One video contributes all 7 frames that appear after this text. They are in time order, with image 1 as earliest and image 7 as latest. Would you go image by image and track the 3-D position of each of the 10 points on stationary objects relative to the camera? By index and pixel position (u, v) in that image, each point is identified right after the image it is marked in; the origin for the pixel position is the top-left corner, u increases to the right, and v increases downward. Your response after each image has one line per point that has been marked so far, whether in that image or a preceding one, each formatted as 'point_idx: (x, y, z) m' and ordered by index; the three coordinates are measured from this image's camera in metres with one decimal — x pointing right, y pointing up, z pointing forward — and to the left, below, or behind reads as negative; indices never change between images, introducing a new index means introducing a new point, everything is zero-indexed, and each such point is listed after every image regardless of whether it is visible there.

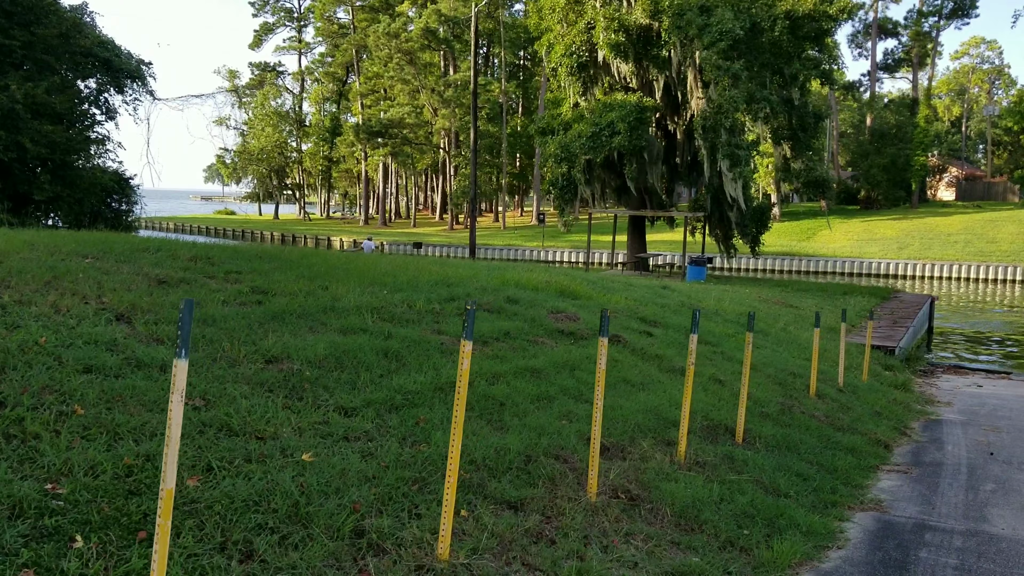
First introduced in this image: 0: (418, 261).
0: (-1.1, +0.3, +11.8) m
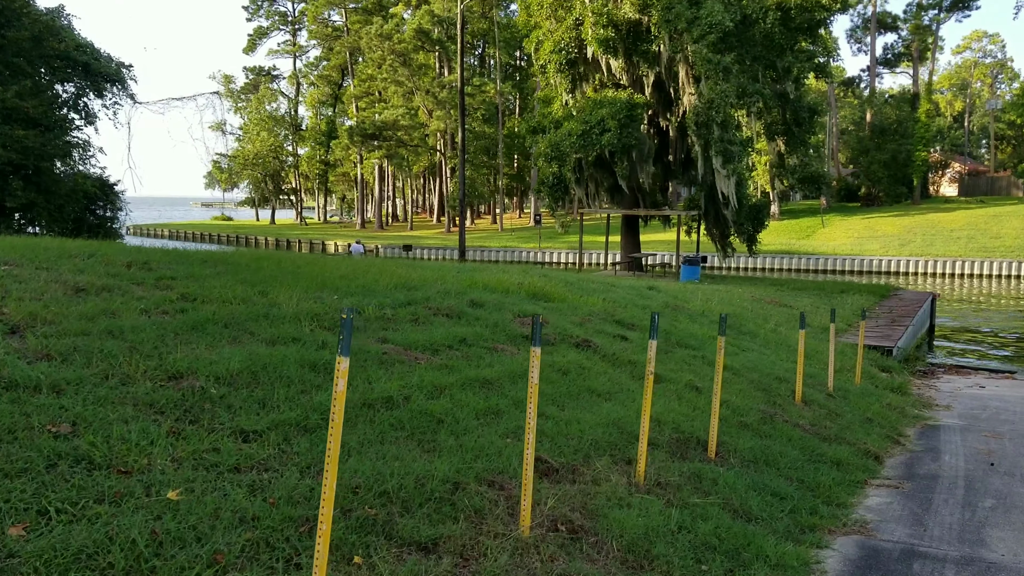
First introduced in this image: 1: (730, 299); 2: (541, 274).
0: (-1.5, +0.3, +11.1) m
1: (+3.7, -0.2, +16.3) m
2: (+0.4, +0.2, +12.7) m
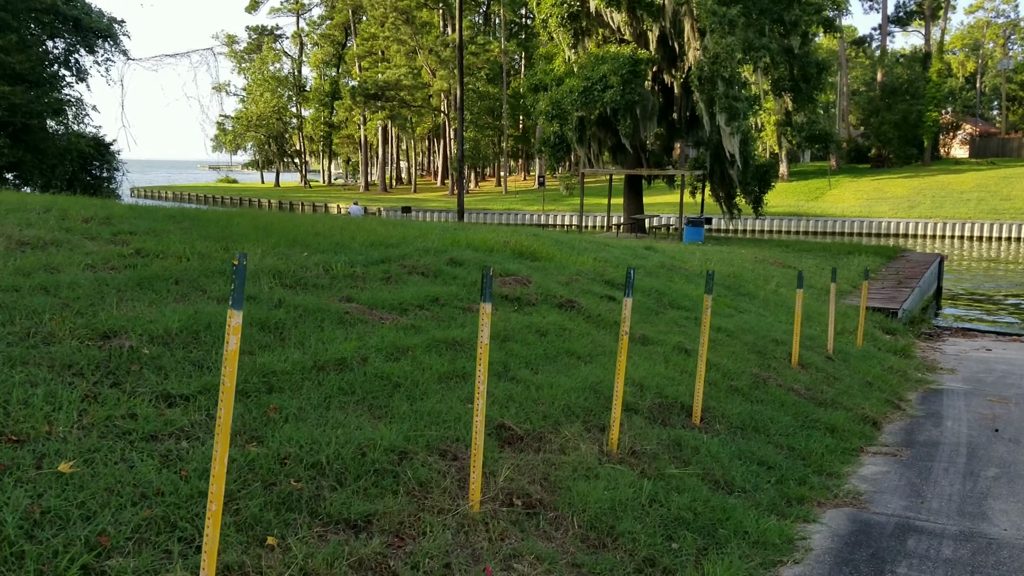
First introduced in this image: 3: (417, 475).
0: (-1.6, +0.7, +10.7) m
1: (+3.6, +0.5, +15.8) m
2: (+0.2, +0.7, +12.2) m
3: (-0.4, -0.8, +3.9) m
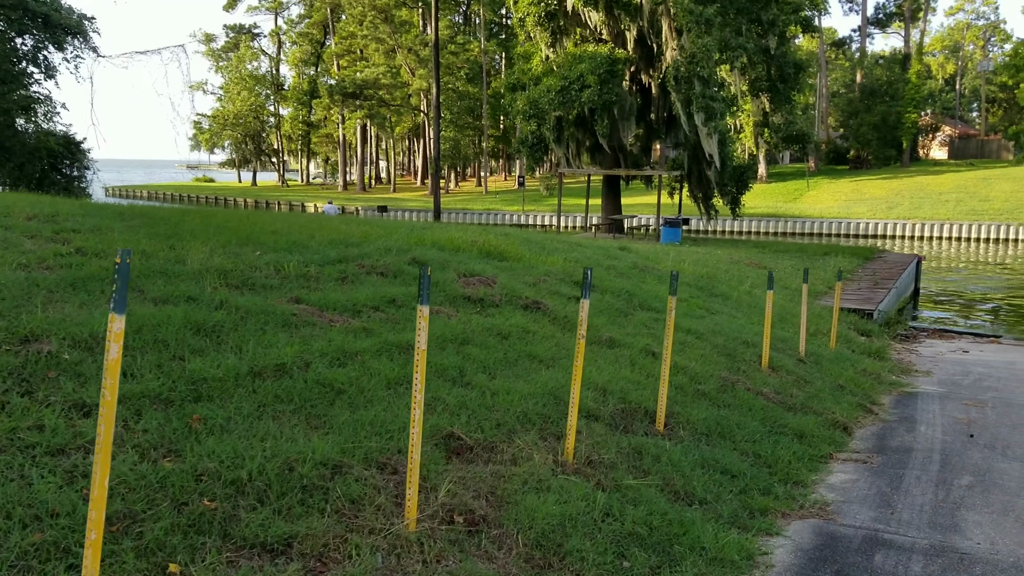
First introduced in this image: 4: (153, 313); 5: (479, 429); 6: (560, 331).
0: (-2.0, +0.7, +10.4) m
1: (+3.1, +0.5, +15.6) m
2: (-0.1, +0.7, +11.9) m
3: (-0.6, -0.8, +3.6) m
4: (-1.9, -0.1, +5.2) m
5: (-0.2, -0.7, +4.8) m
6: (+0.4, -0.3, +7.4) m
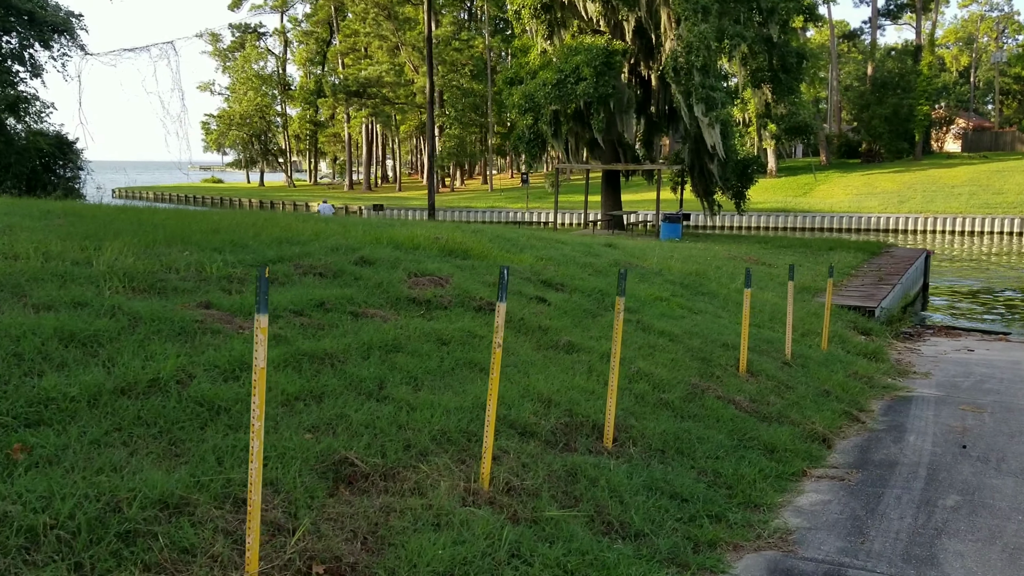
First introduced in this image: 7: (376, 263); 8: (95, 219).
0: (-2.3, +0.7, +9.8) m
1: (+2.9, +0.5, +14.9) m
2: (-0.4, +0.7, +11.3) m
3: (-1.0, -0.8, +3.0) m
4: (-2.3, -0.2, +4.6) m
5: (-0.6, -0.7, +4.2) m
6: (0.0, -0.3, +6.8) m
7: (-1.1, +0.2, +7.7) m
8: (-3.4, +0.6, +7.8) m
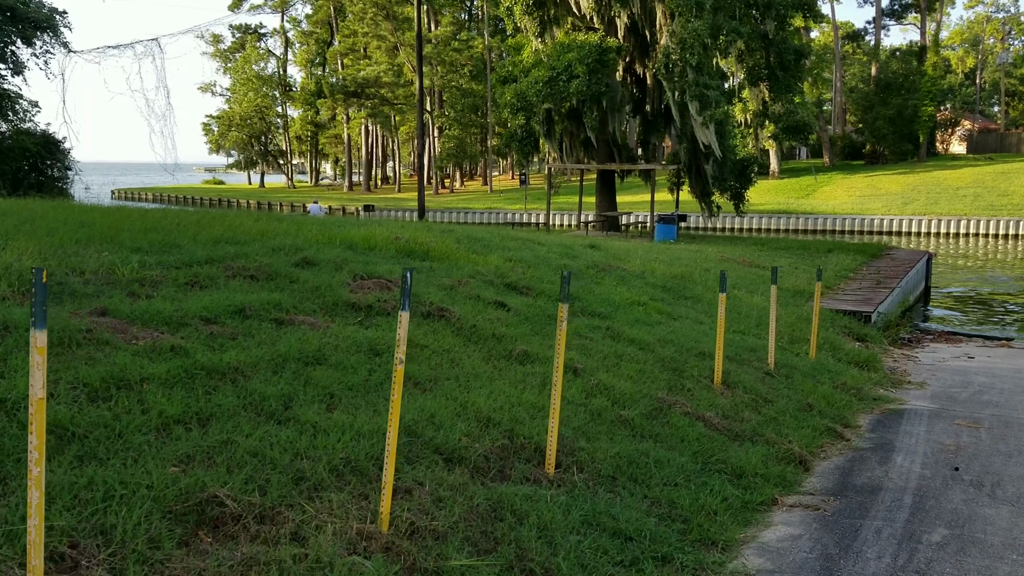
0: (-2.6, +0.7, +9.2) m
1: (+2.6, +0.4, +14.3) m
2: (-0.8, +0.7, +10.7) m
3: (-1.4, -0.8, +2.4) m
4: (-2.7, -0.2, +4.0) m
5: (-0.9, -0.7, +3.6) m
6: (-0.3, -0.4, +6.2) m
7: (-1.4, +0.2, +7.1) m
8: (-3.7, +0.5, +7.2) m
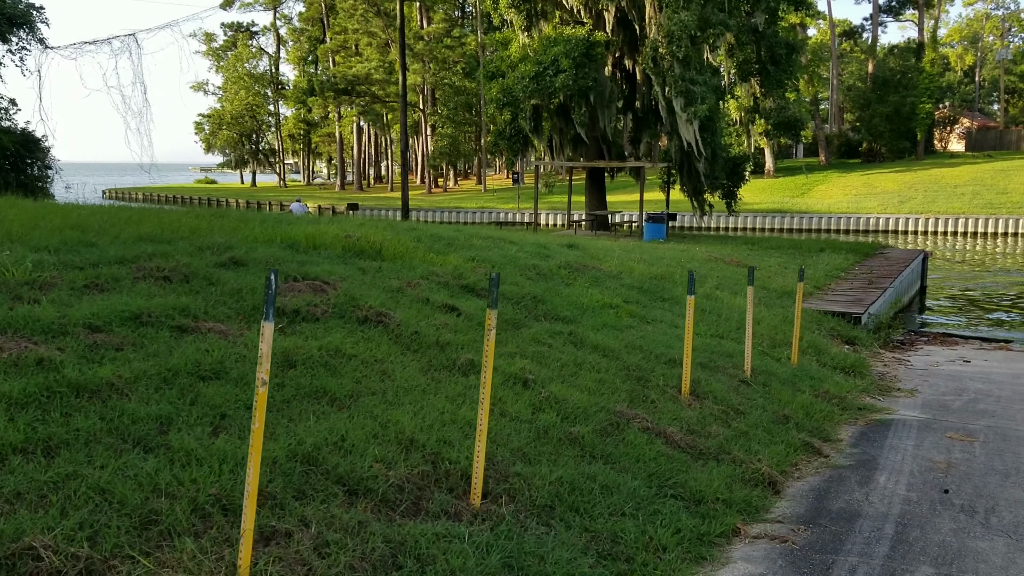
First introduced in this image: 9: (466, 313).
0: (-3.0, +0.7, +8.6) m
1: (+2.2, +0.4, +13.7) m
2: (-1.1, +0.6, +10.1) m
3: (-1.7, -0.8, +1.8) m
4: (-3.0, -0.2, +3.4) m
5: (-1.3, -0.8, +3.0) m
6: (-0.7, -0.4, +5.6) m
7: (-1.8, +0.1, +6.5) m
8: (-4.1, +0.5, +6.6) m
9: (-0.3, -0.2, +6.9) m
